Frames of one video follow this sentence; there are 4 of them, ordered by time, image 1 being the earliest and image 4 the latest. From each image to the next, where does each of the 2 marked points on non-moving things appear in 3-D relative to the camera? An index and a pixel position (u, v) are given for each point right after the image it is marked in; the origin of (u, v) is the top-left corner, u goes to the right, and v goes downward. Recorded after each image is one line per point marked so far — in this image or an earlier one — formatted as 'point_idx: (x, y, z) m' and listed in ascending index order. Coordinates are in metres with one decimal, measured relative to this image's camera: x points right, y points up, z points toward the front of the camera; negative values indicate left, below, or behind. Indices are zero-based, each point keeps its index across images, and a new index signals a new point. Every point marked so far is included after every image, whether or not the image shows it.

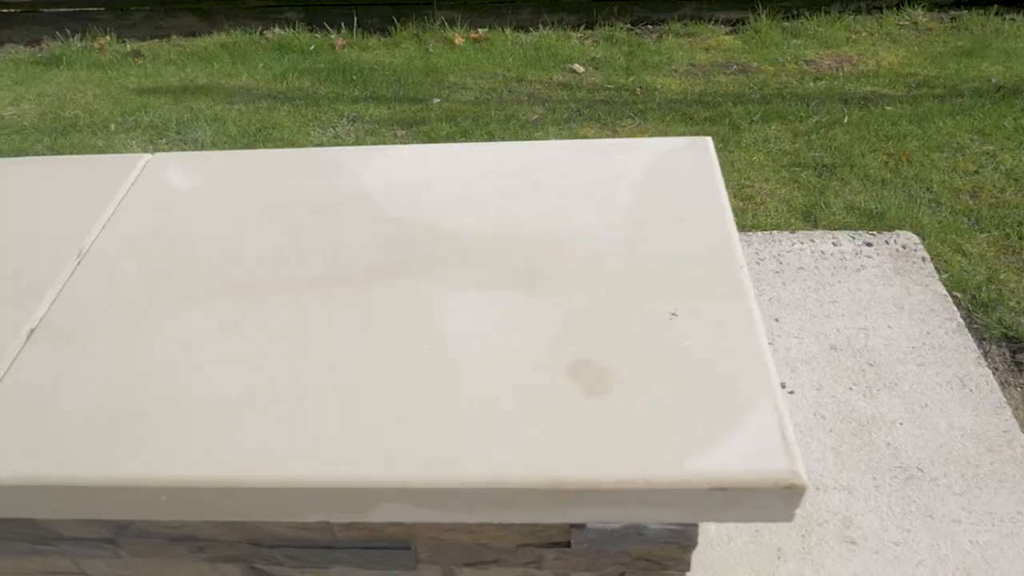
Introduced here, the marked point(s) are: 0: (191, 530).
0: (-0.3, -0.2, +0.7) m
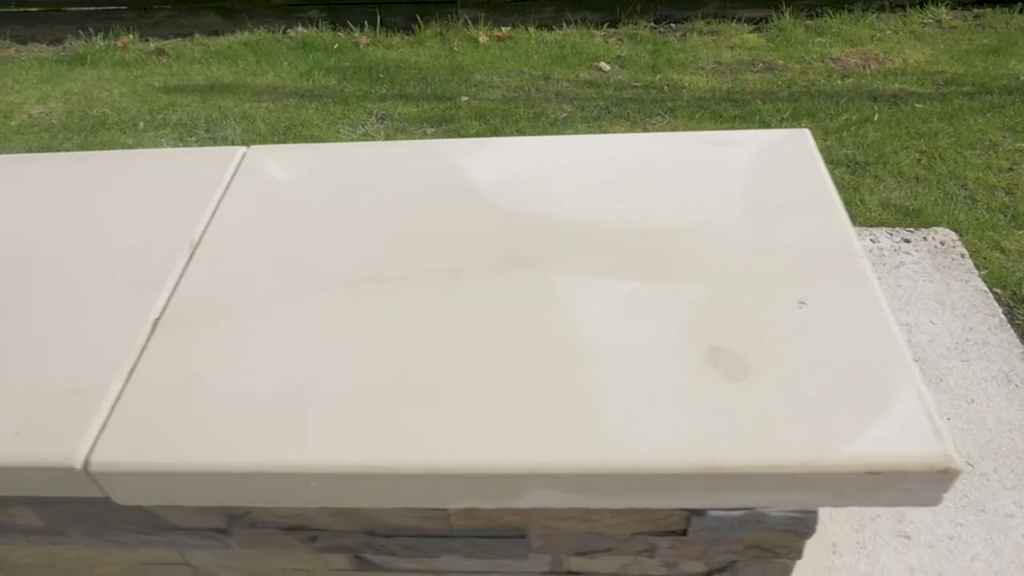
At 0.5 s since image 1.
0: (-0.2, -0.2, +0.7) m
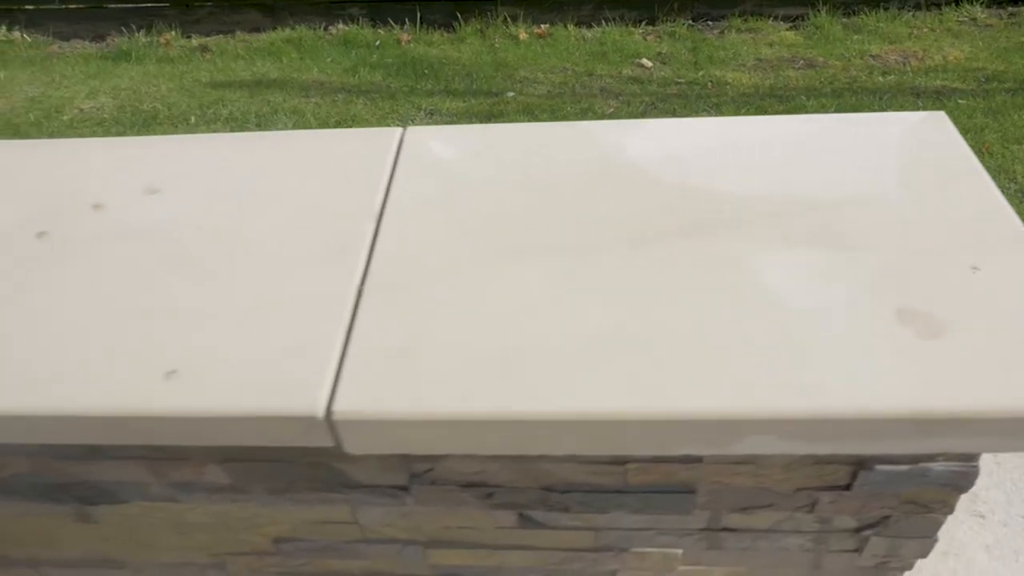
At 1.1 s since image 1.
0: (0.0, -0.2, +0.8) m
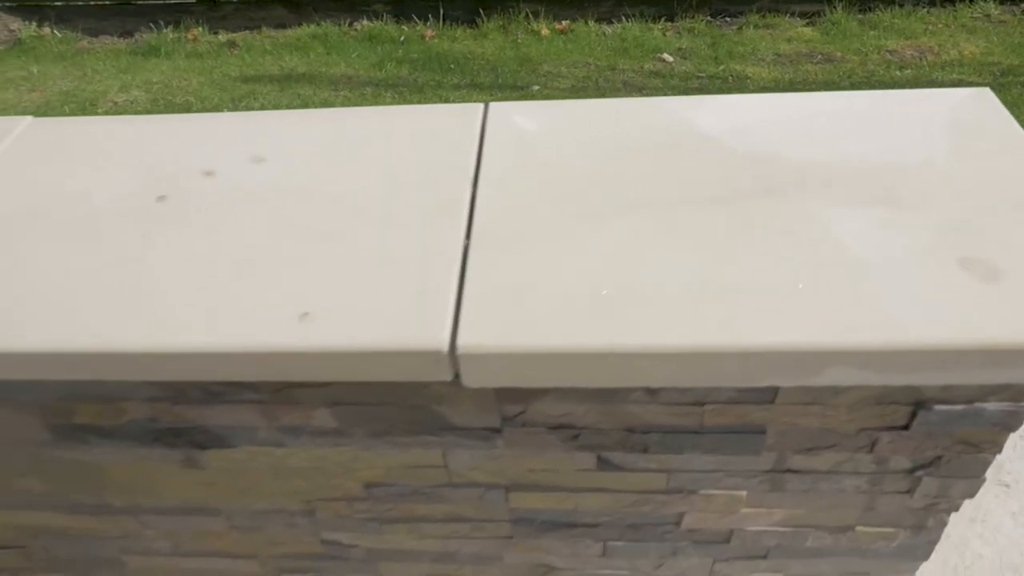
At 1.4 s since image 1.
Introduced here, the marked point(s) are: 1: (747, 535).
0: (+0.1, -0.1, +0.8) m
1: (+0.3, -0.3, +1.0) m
